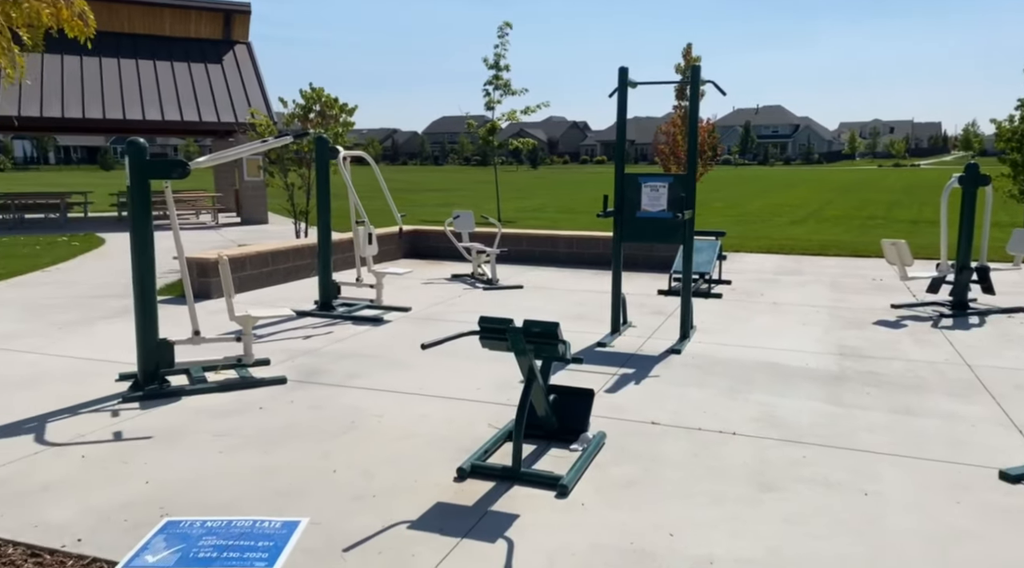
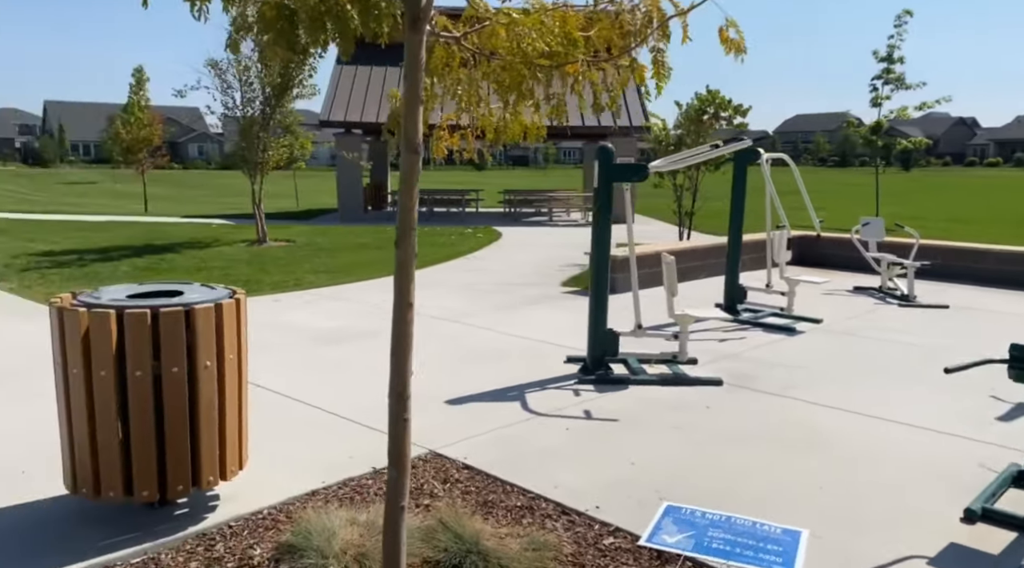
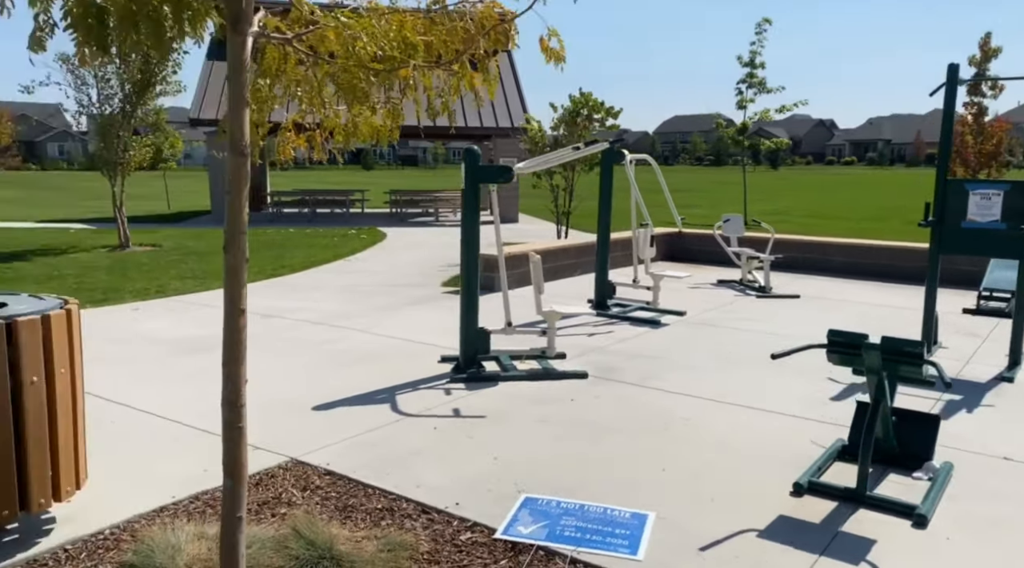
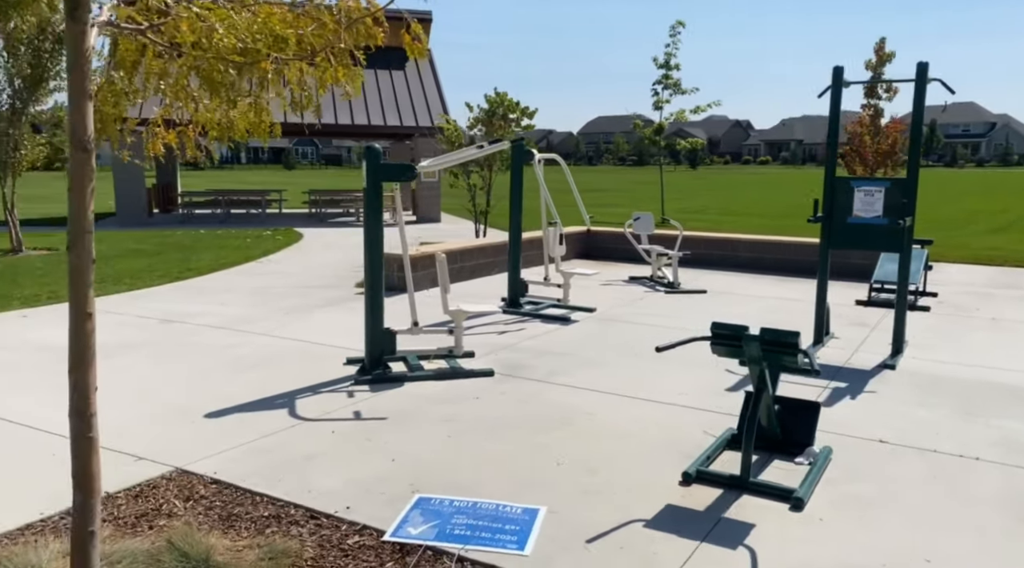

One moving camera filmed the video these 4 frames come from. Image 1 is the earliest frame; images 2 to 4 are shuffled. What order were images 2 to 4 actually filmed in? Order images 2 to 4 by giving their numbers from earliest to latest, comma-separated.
4, 3, 2
